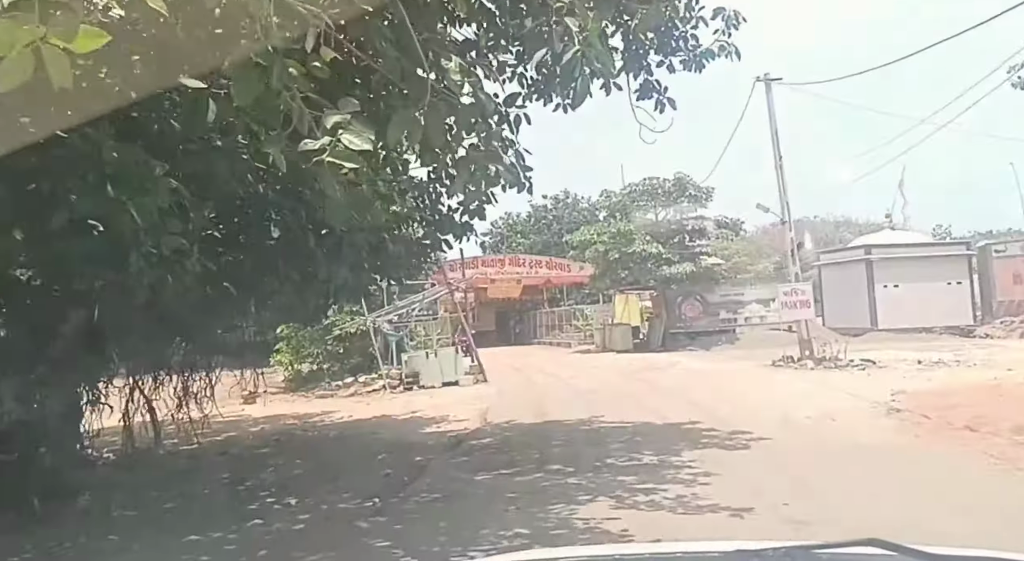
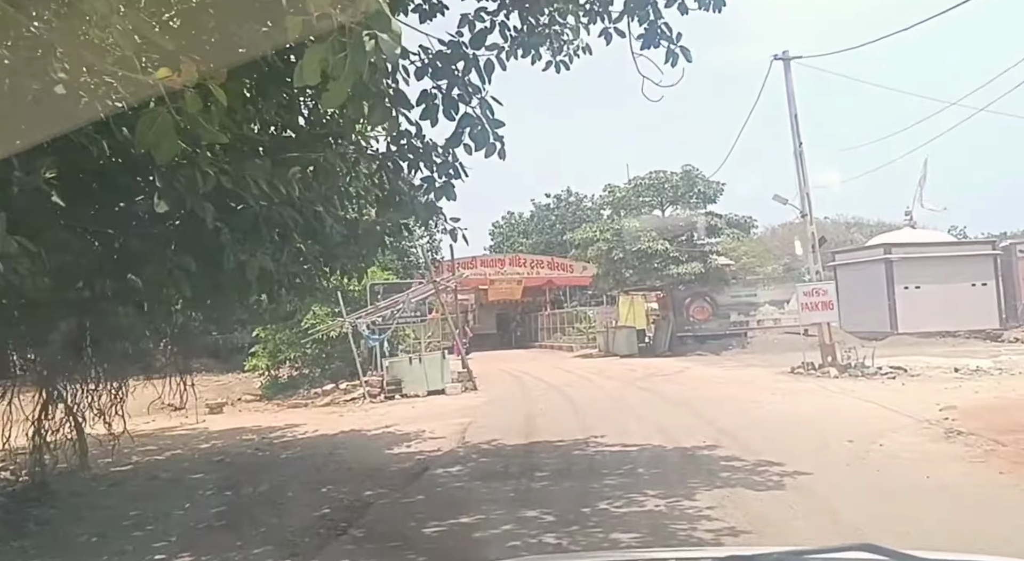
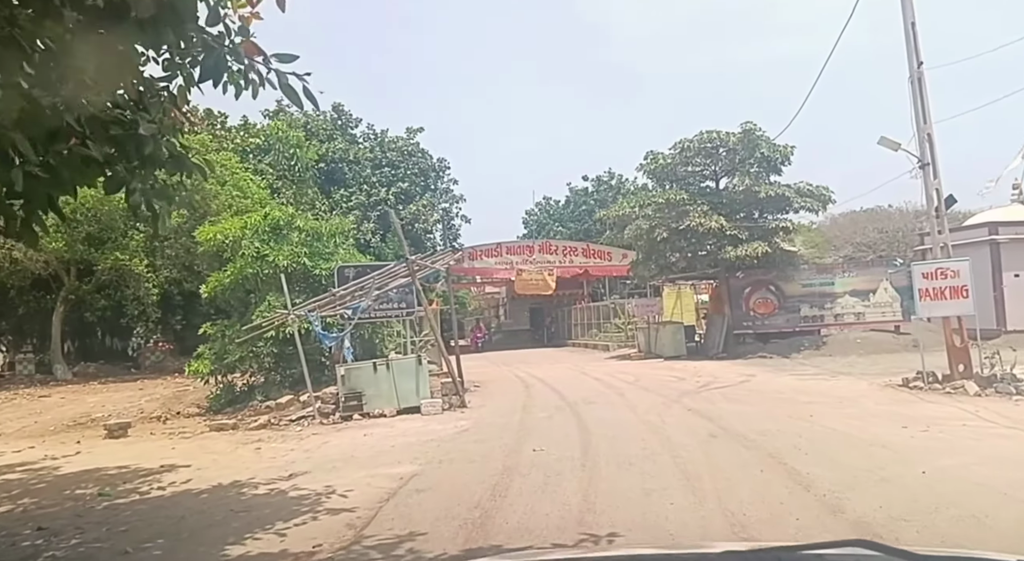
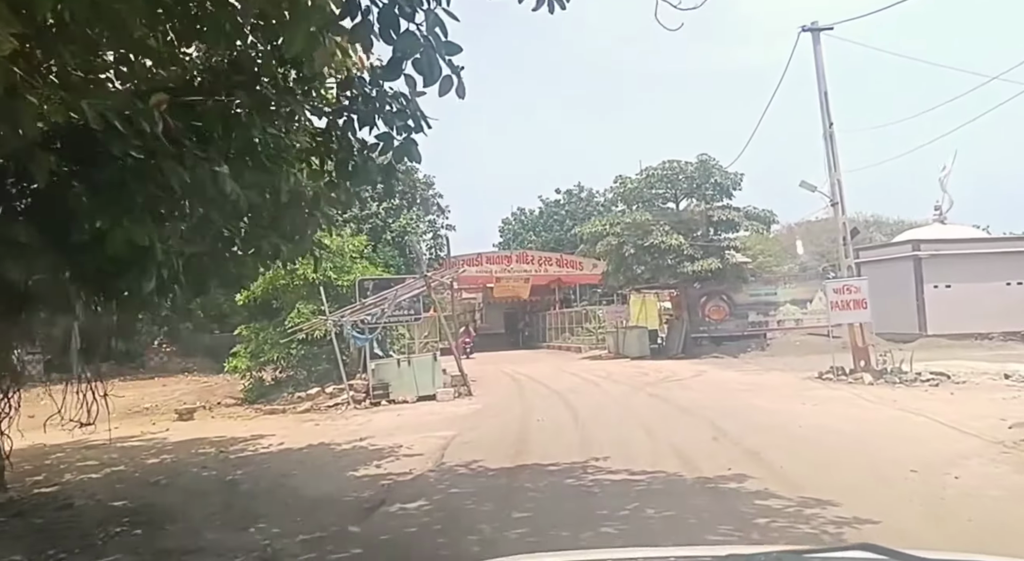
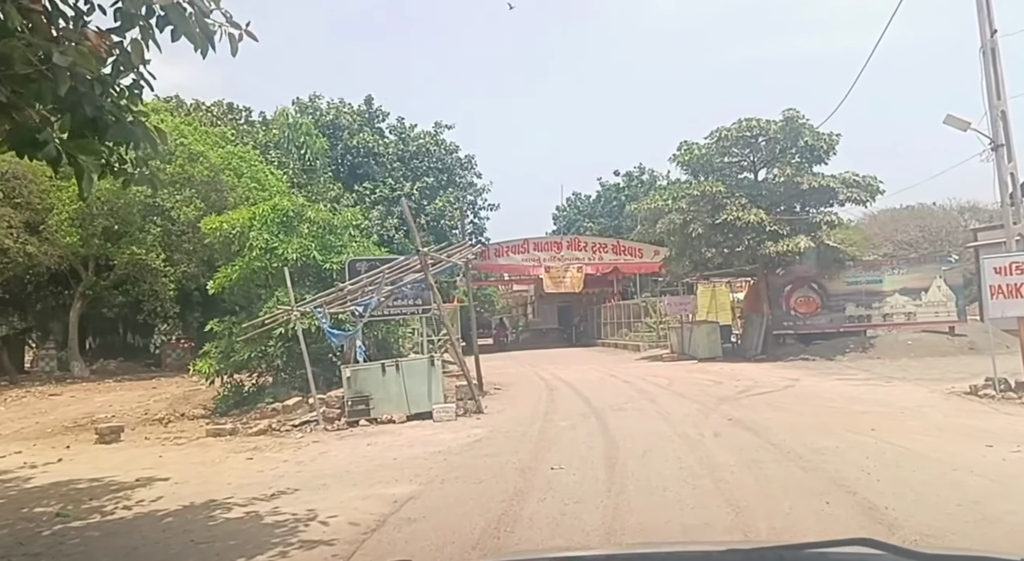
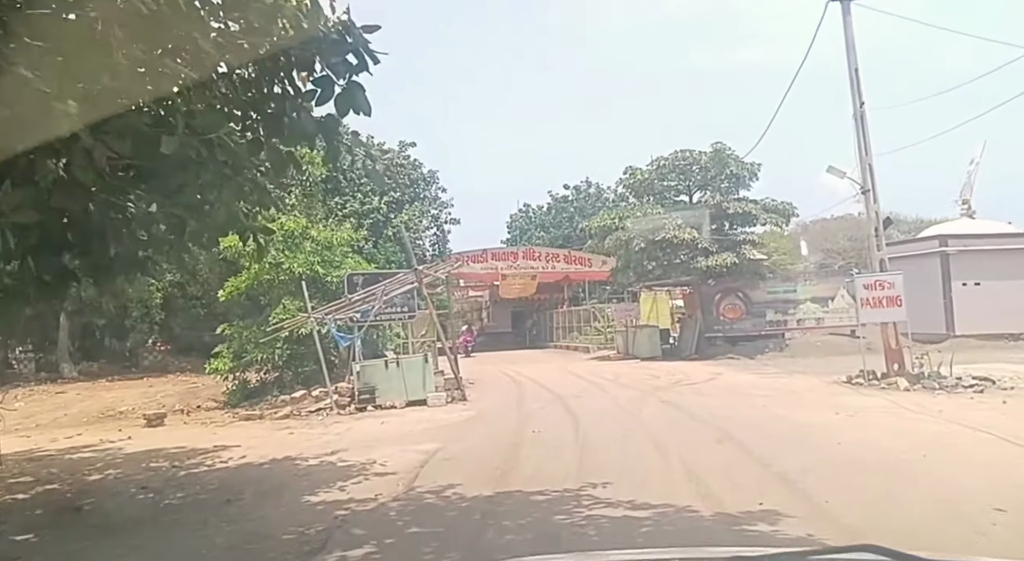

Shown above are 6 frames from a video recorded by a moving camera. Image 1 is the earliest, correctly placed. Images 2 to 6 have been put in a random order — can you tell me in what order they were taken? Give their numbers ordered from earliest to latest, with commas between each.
2, 4, 6, 3, 5
